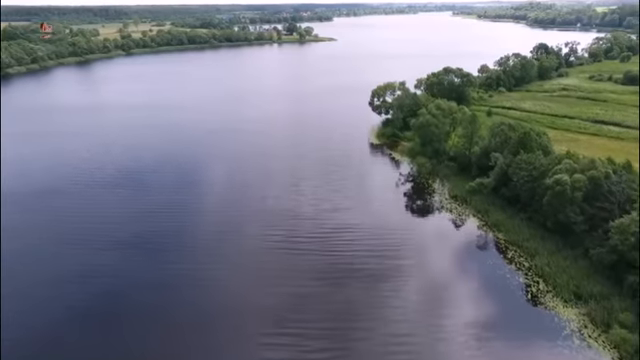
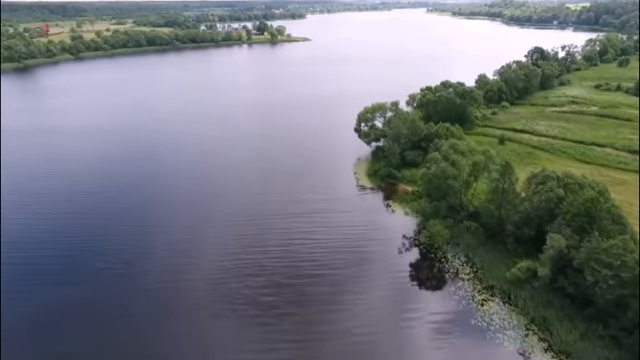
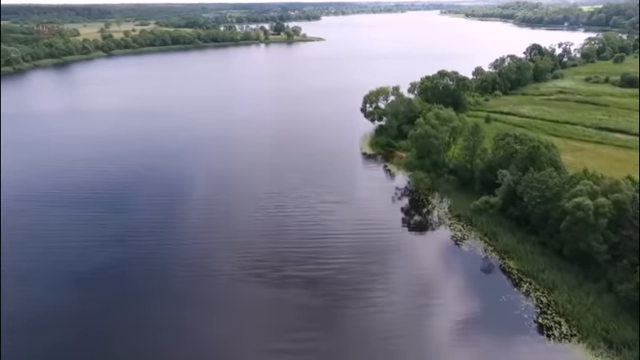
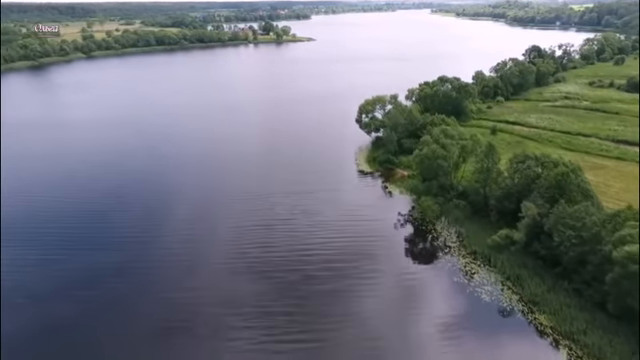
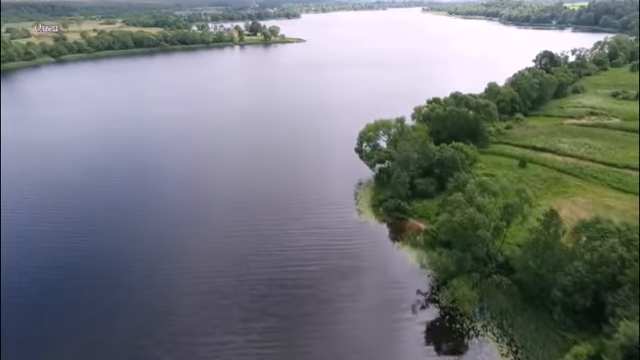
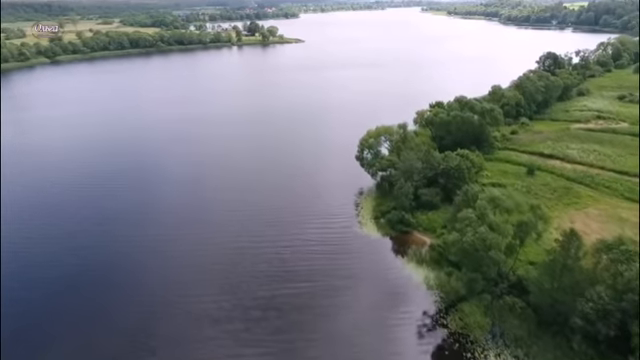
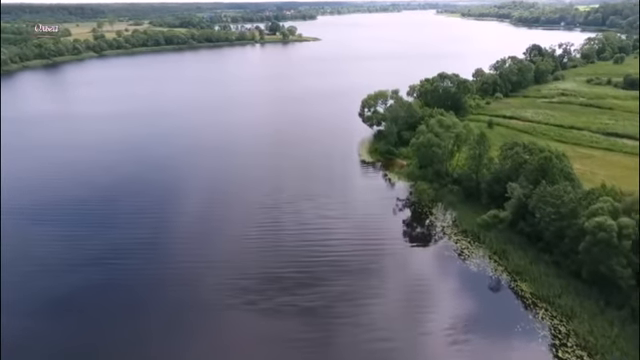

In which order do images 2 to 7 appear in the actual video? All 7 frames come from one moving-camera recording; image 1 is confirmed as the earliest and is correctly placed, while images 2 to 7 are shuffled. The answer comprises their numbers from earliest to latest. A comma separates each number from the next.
3, 7, 4, 2, 5, 6
